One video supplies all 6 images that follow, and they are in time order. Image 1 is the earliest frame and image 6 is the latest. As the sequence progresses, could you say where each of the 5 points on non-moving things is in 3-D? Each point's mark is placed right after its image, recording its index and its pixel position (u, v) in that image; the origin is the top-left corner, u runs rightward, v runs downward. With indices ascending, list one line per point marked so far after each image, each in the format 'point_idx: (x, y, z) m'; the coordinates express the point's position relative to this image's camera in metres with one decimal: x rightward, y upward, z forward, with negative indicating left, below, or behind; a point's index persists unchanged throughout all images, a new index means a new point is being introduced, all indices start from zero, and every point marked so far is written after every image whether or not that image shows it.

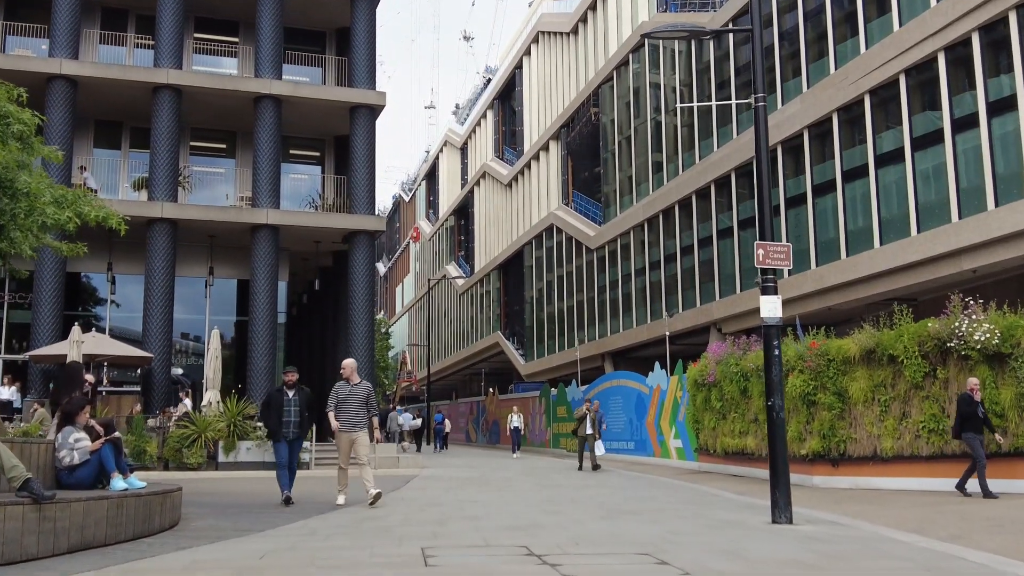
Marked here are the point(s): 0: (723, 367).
0: (+4.0, -1.5, +17.6) m
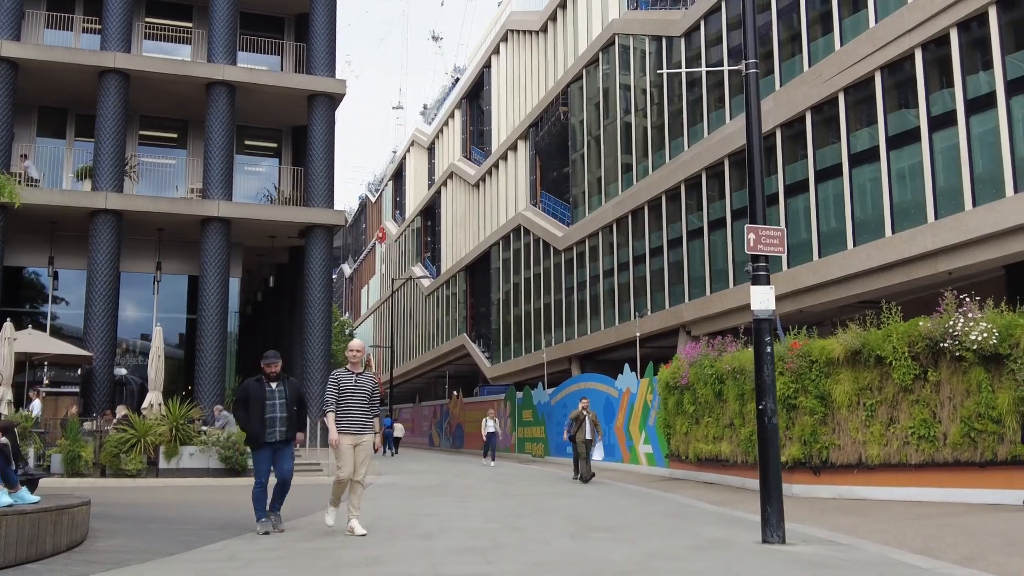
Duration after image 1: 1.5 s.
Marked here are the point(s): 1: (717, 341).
0: (+3.4, -1.5, +16.7) m
1: (+3.8, -1.0, +17.0) m
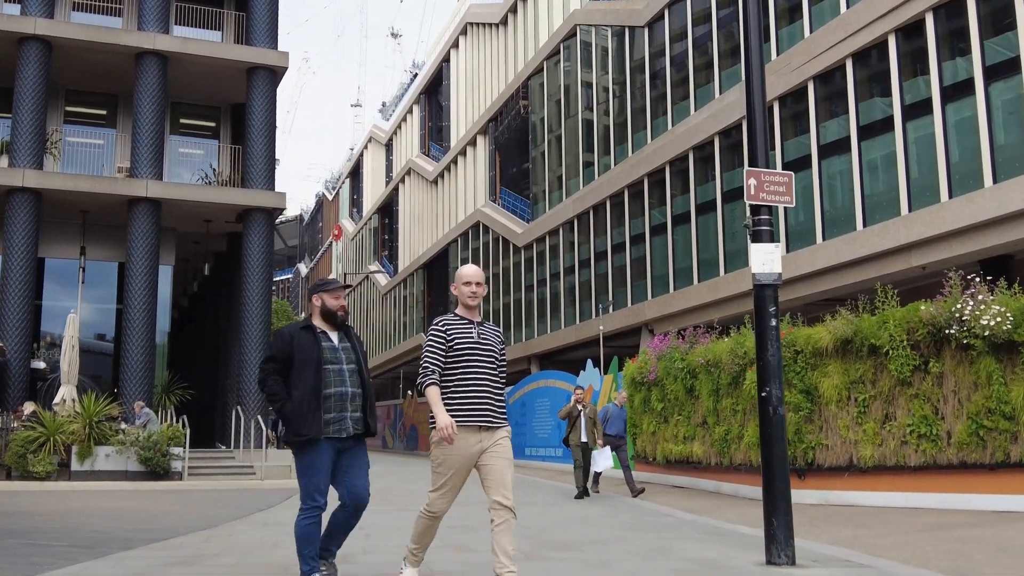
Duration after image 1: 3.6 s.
0: (+2.6, -1.2, +15.3) m
1: (+3.0, -0.8, +15.6) m
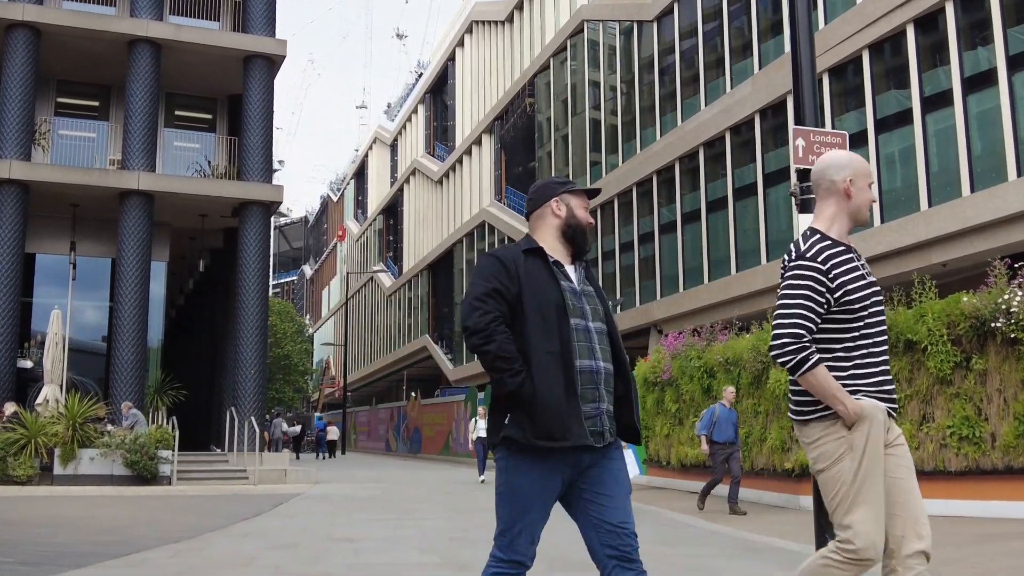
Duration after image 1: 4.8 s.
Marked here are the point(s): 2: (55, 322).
0: (+2.7, -1.1, +14.5) m
1: (+3.1, -0.7, +14.8) m
2: (-8.1, -0.6, +16.3) m
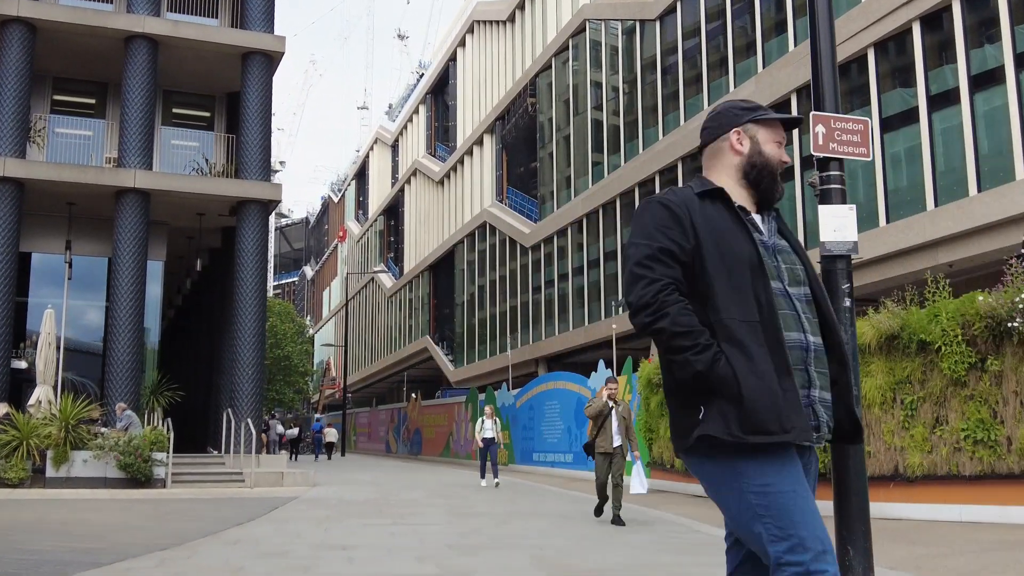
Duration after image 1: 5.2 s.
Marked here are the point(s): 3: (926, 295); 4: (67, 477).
0: (+2.7, -1.1, +14.2) m
1: (+3.1, -0.7, +14.5) m
2: (-8.0, -0.6, +16.0) m
3: (+4.7, -0.1, +10.4) m
4: (-7.0, -3.0, +14.6) m
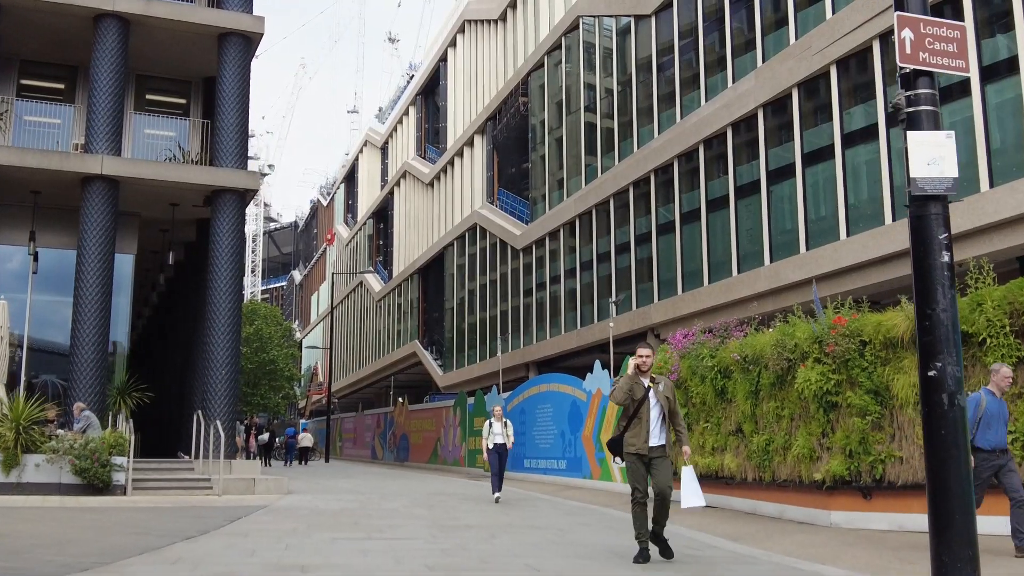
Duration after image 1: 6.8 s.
0: (+2.6, -1.0, +13.1) m
1: (+3.0, -0.6, +13.4) m
2: (-8.2, -0.5, +14.8) m
3: (+4.6, 0.0, +9.3) m
4: (-7.2, -2.8, +13.4) m
